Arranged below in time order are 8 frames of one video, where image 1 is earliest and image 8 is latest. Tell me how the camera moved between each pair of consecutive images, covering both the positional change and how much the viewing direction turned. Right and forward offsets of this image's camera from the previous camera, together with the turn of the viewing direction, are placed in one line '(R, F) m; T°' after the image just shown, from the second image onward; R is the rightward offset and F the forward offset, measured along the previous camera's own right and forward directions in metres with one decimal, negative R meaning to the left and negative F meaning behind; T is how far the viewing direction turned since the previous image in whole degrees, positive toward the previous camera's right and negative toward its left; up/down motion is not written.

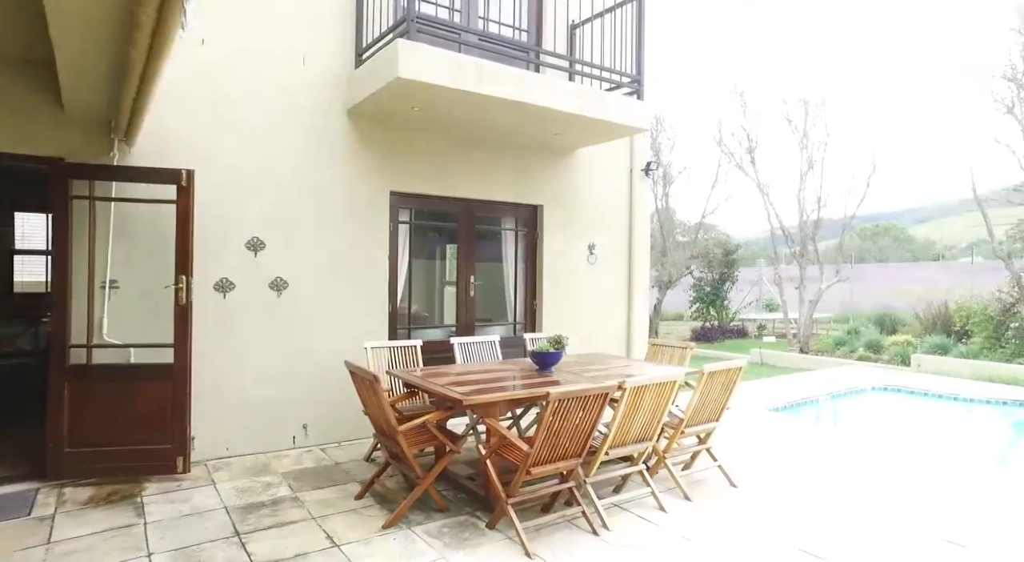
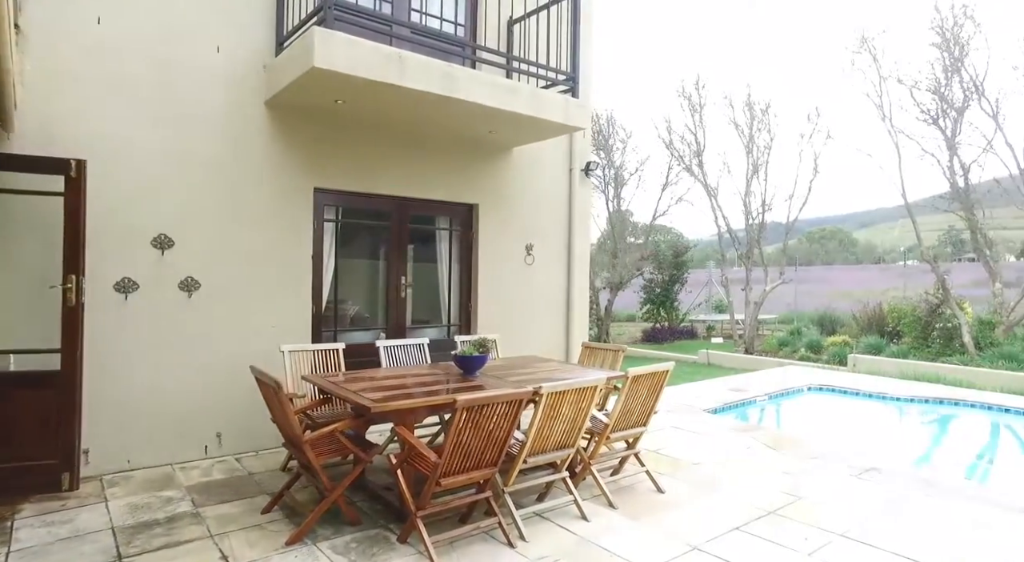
(+0.2, +0.1) m; +4°
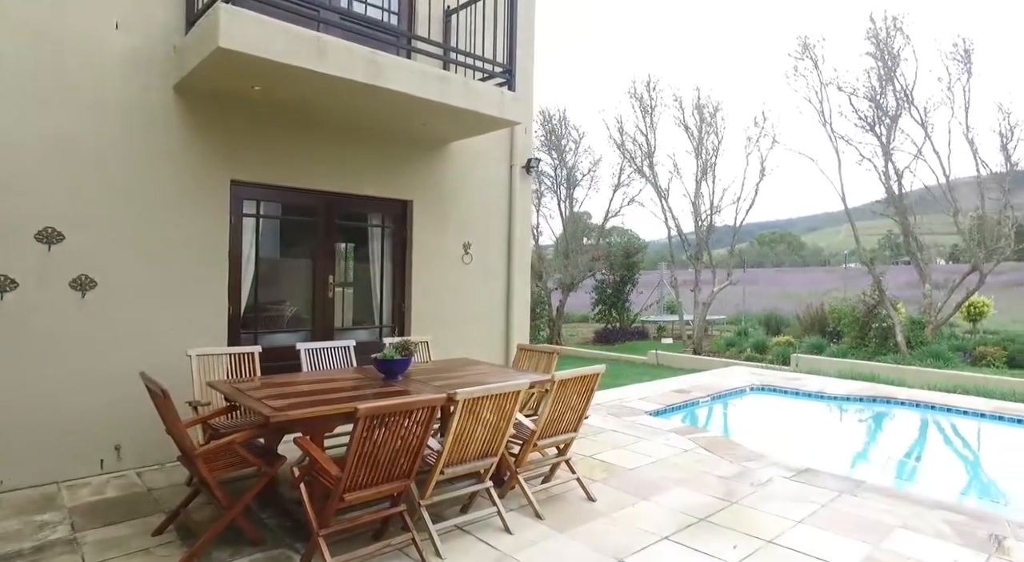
(+0.2, +0.2) m; +4°
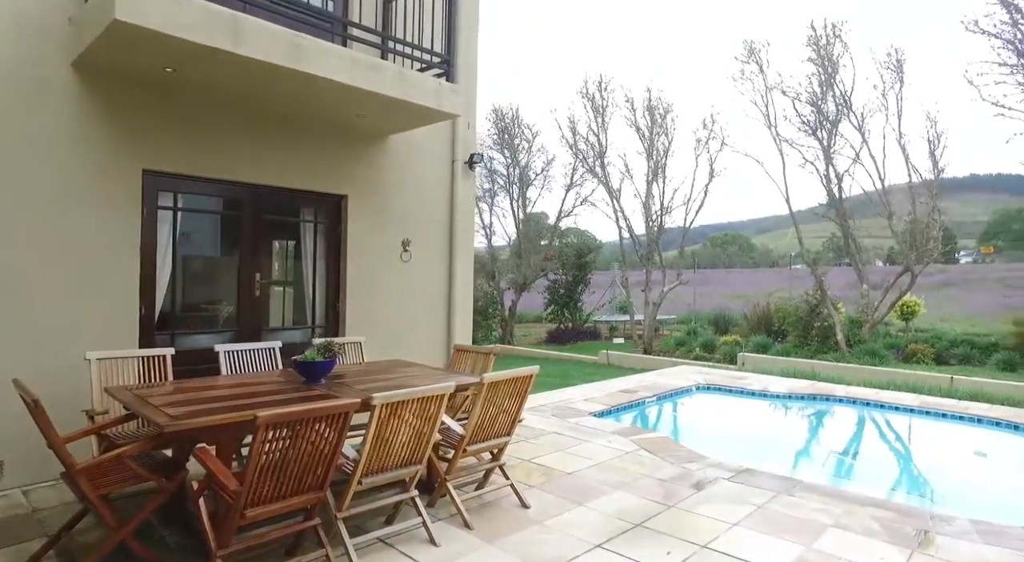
(+0.2, +0.2) m; +4°
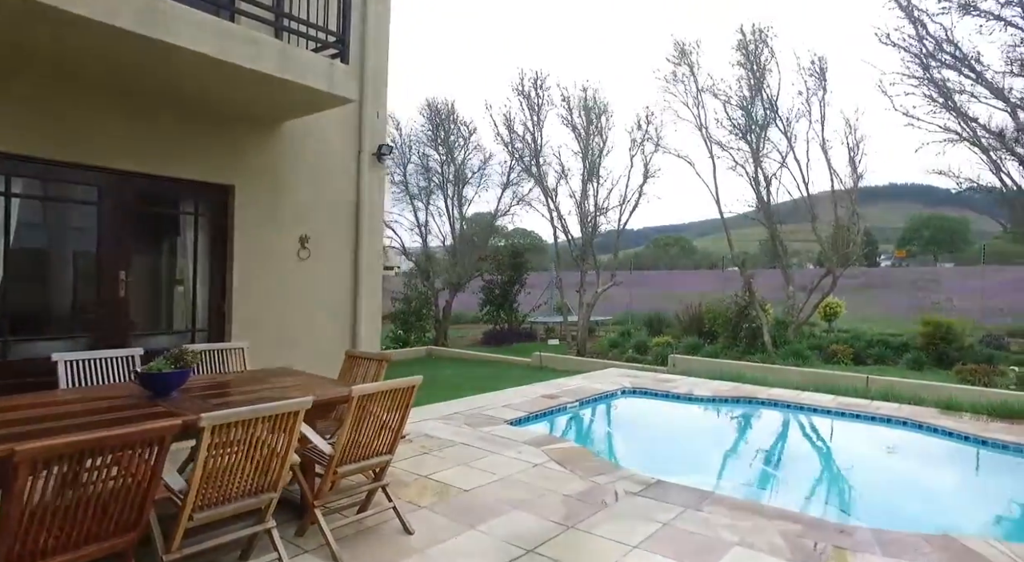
(+0.3, +0.3) m; +5°
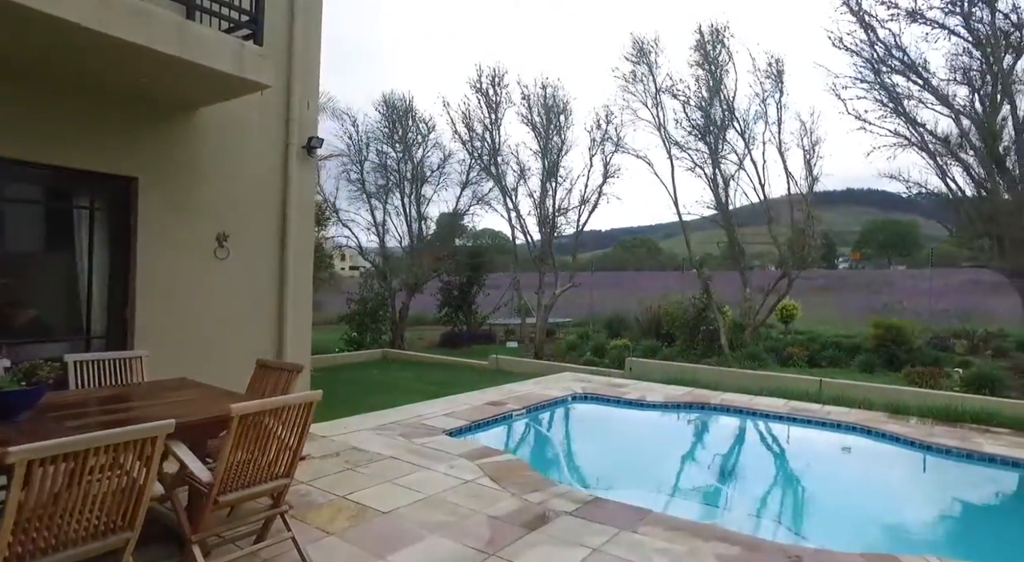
(+0.3, +0.3) m; +3°
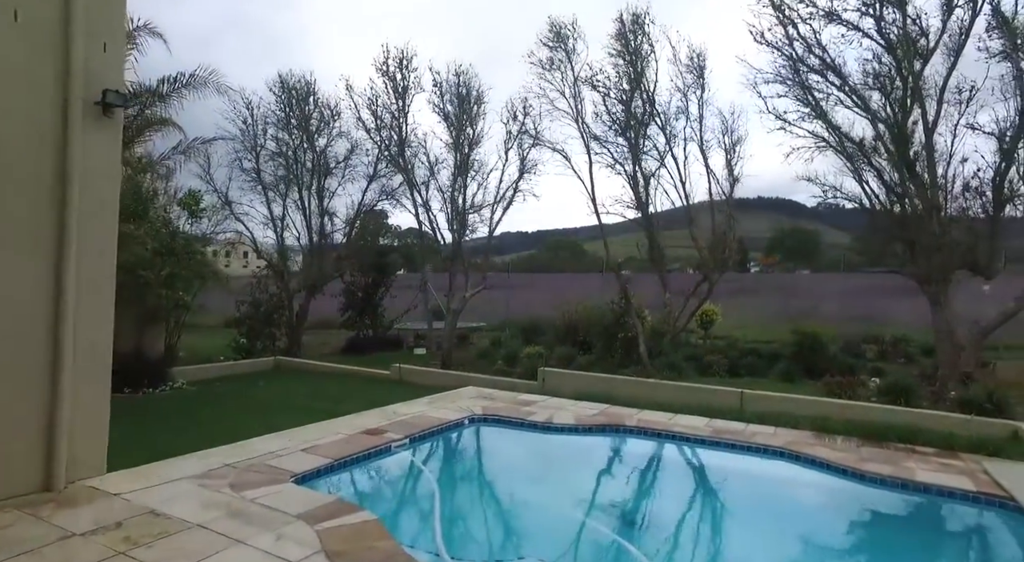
(+0.4, +1.1) m; +7°
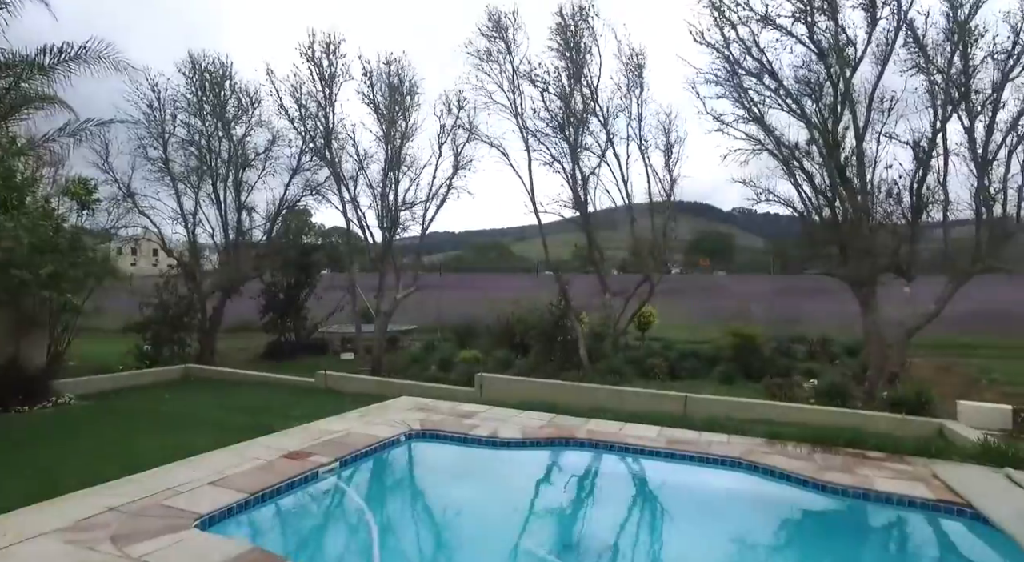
(-0.1, +0.6) m; +7°
